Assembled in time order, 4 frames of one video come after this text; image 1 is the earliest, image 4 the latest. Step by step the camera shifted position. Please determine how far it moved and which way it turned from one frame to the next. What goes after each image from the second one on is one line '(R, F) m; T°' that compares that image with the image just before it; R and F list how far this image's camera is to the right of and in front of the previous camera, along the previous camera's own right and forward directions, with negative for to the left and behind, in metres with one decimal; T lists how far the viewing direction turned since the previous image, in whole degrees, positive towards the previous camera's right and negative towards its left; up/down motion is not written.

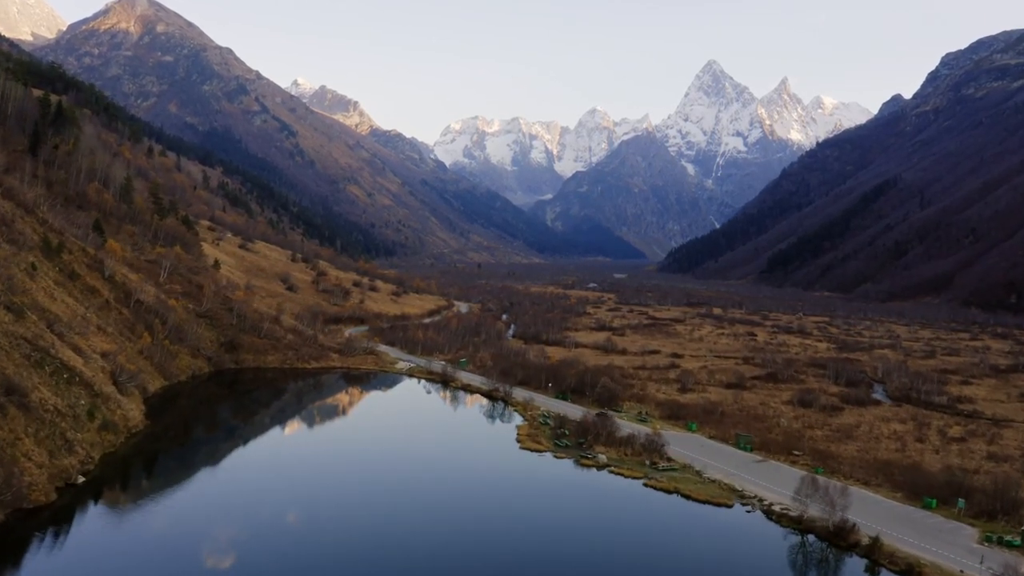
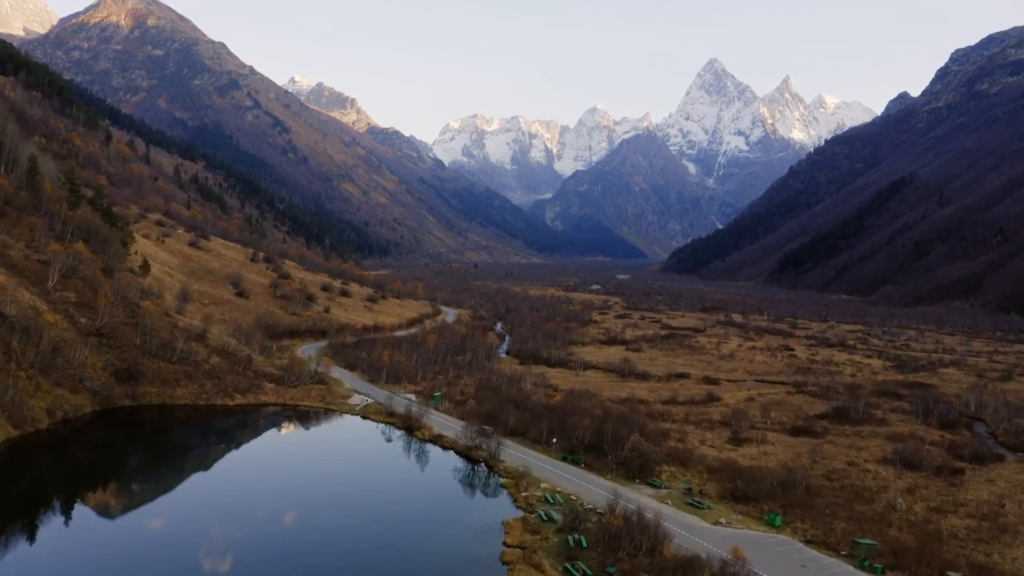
(+0.8, +20.0) m; 0°
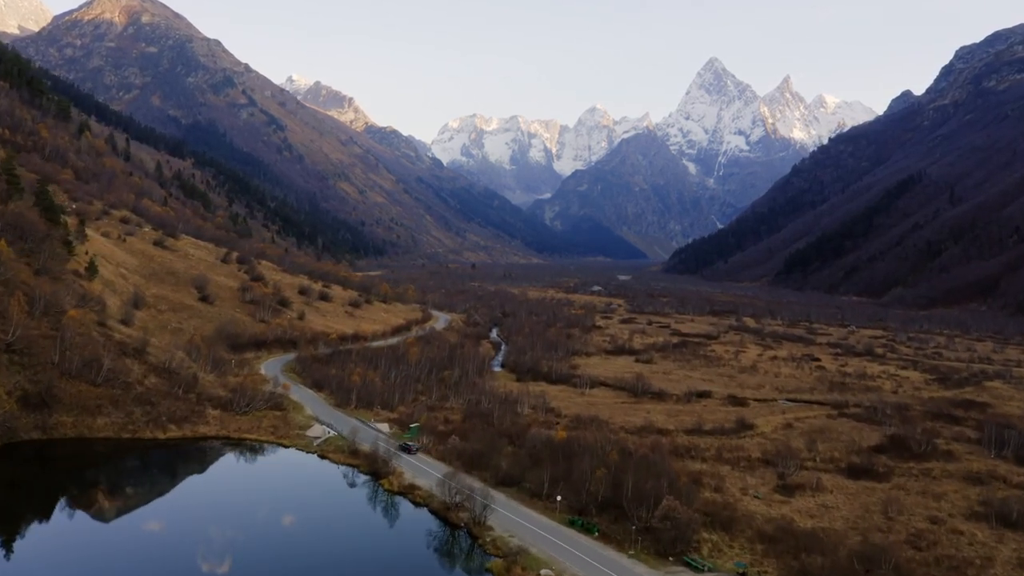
(+0.4, +10.8) m; 0°
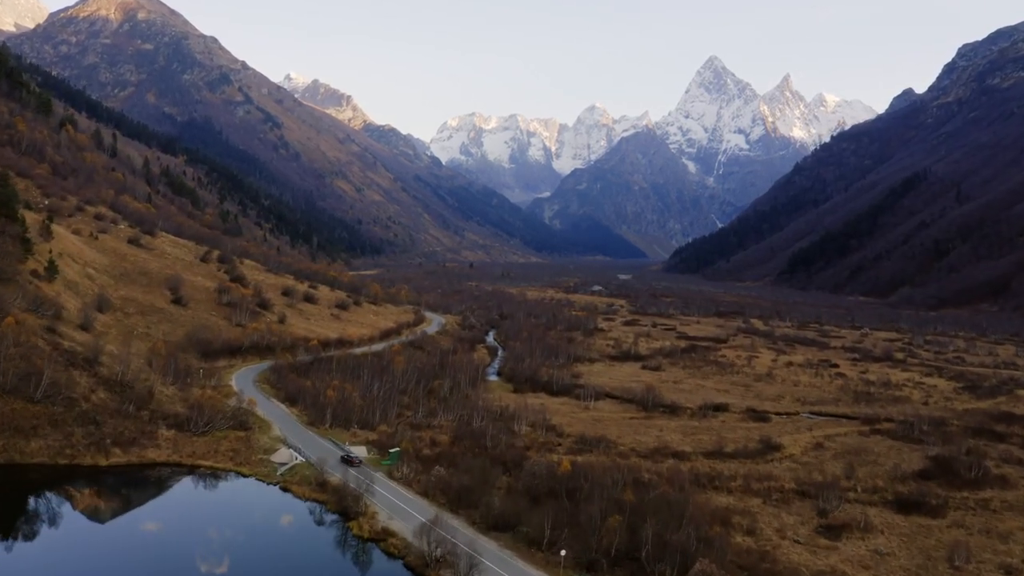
(+0.2, +6.5) m; 0°
